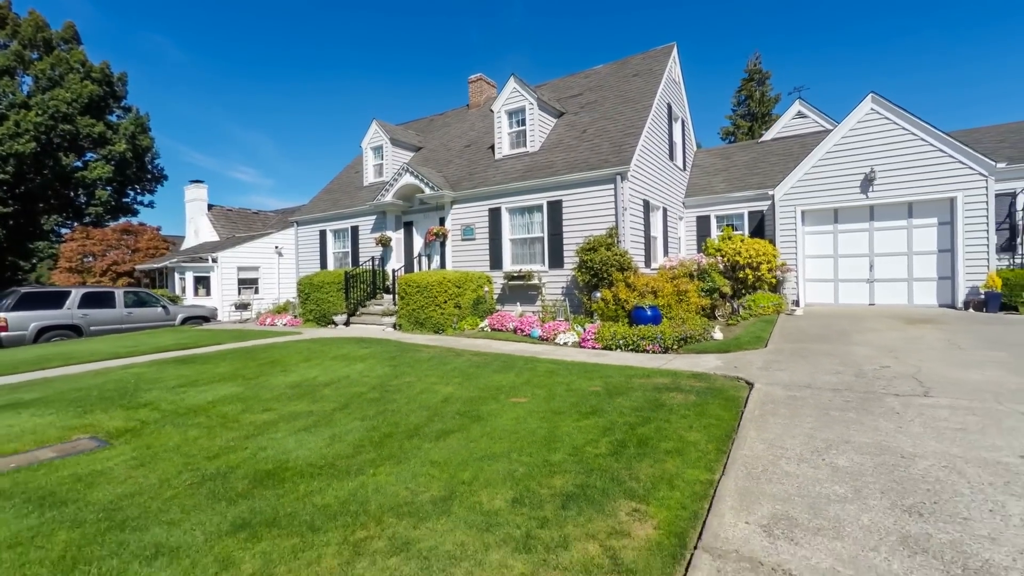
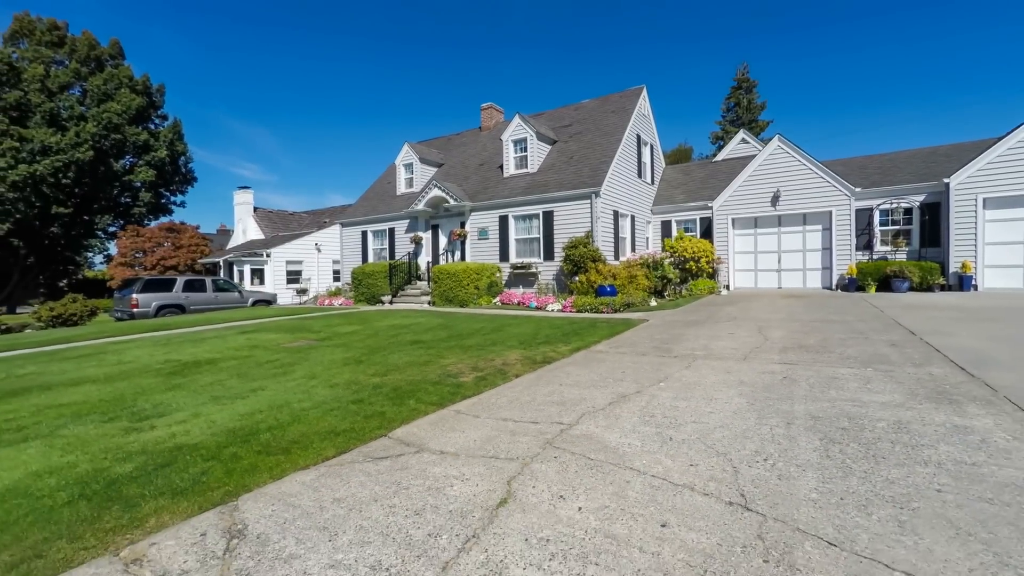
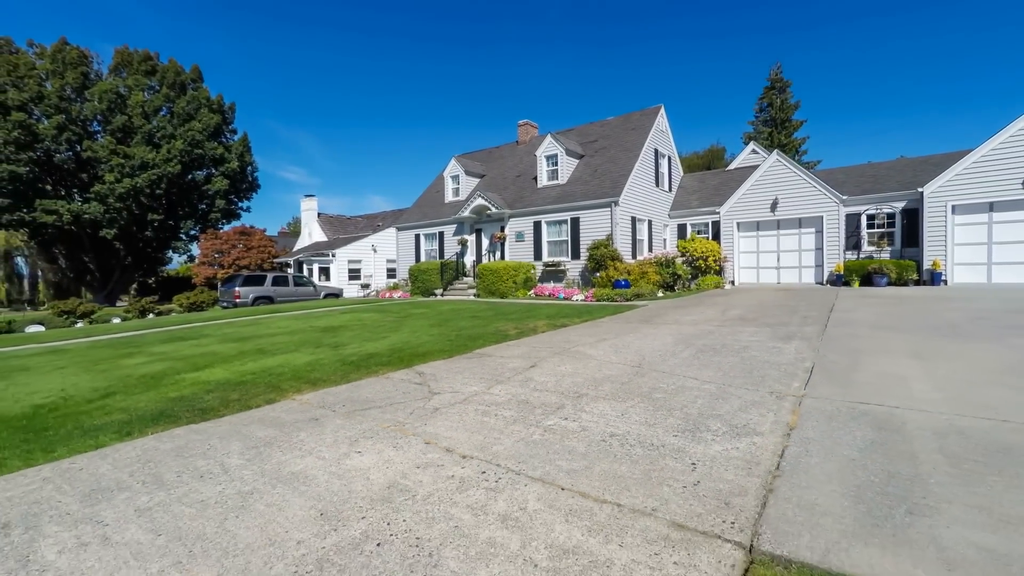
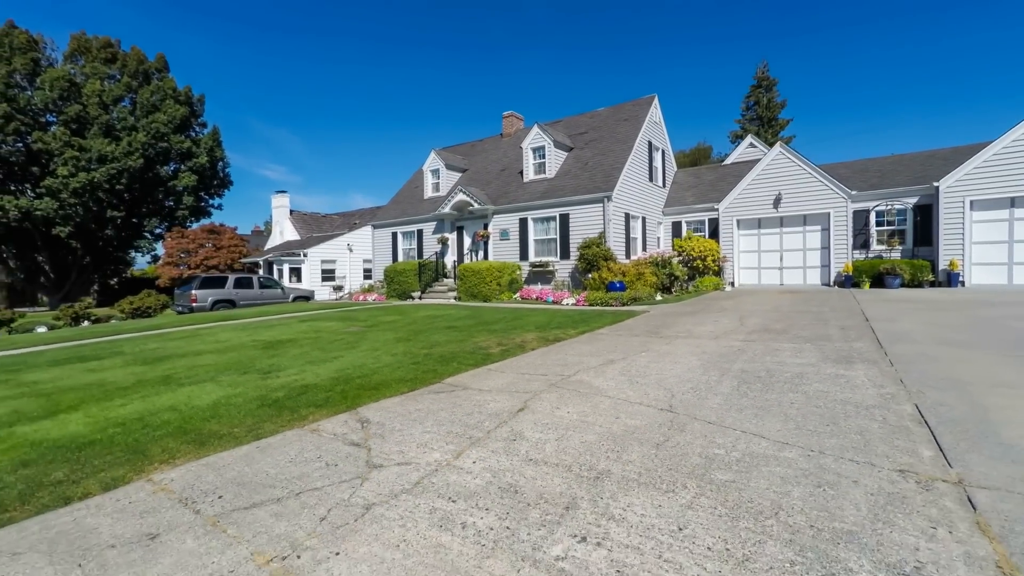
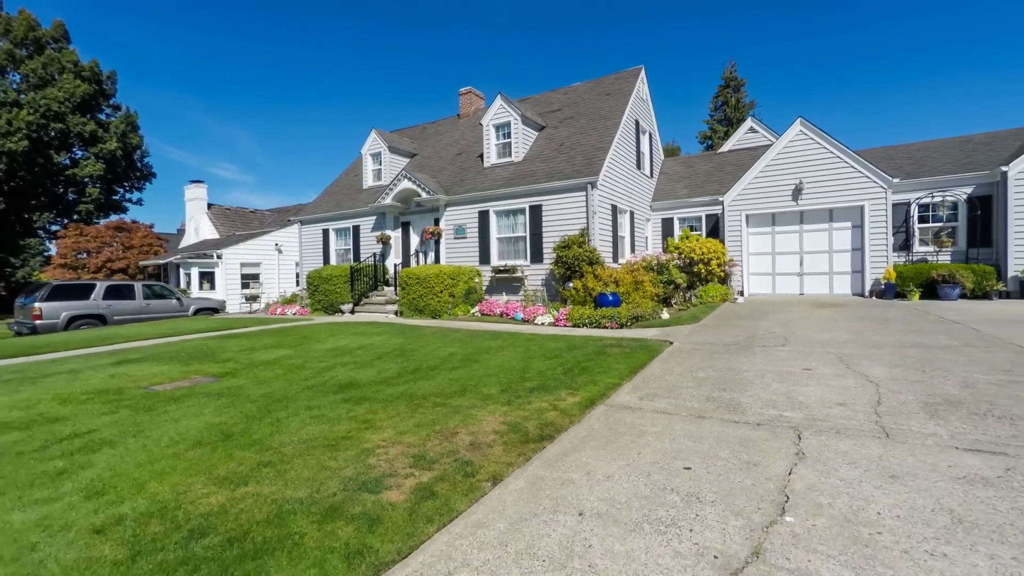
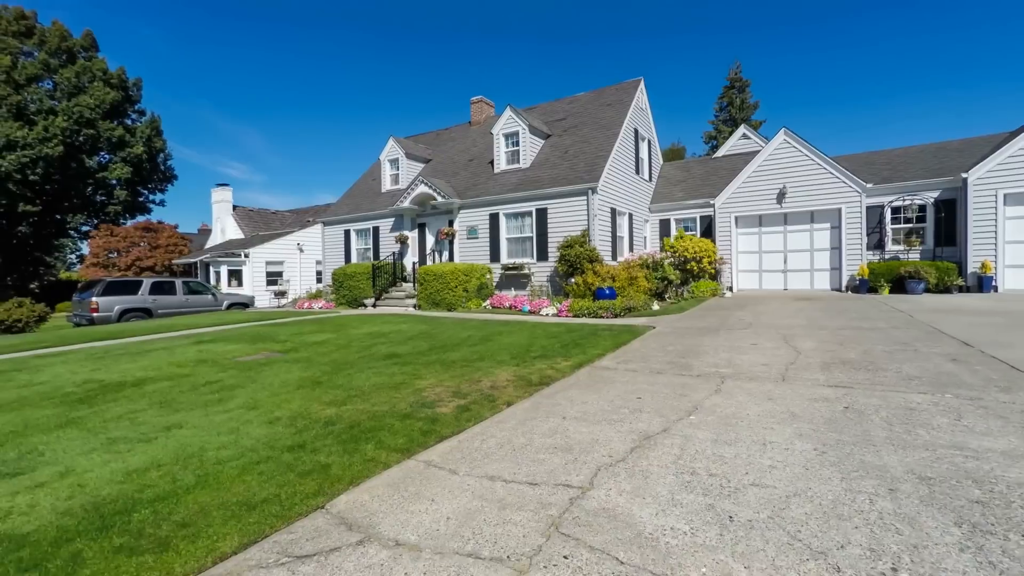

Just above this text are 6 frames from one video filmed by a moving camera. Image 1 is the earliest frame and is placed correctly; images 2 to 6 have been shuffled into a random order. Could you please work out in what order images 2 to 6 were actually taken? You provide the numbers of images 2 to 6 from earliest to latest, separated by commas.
5, 6, 2, 4, 3
